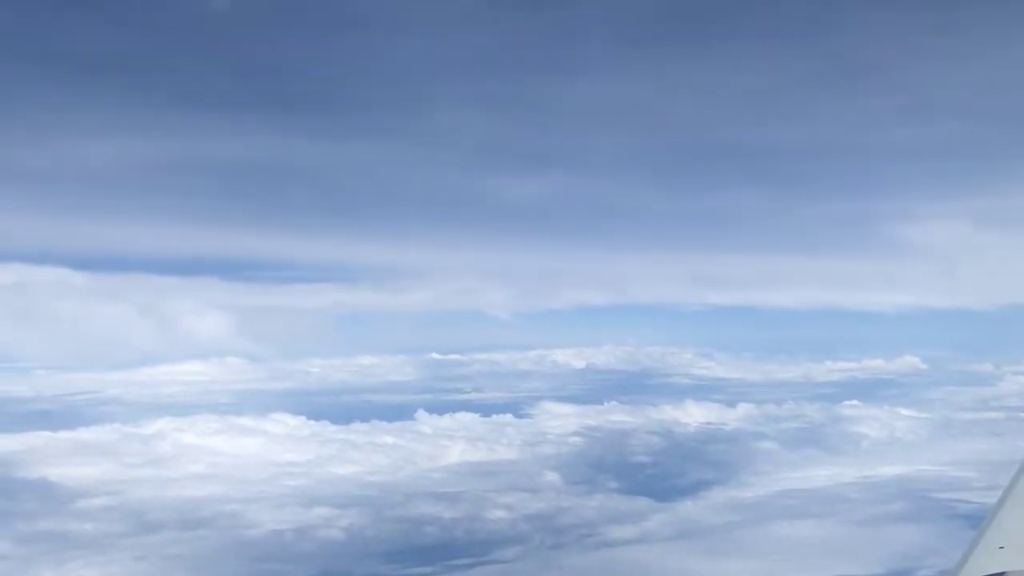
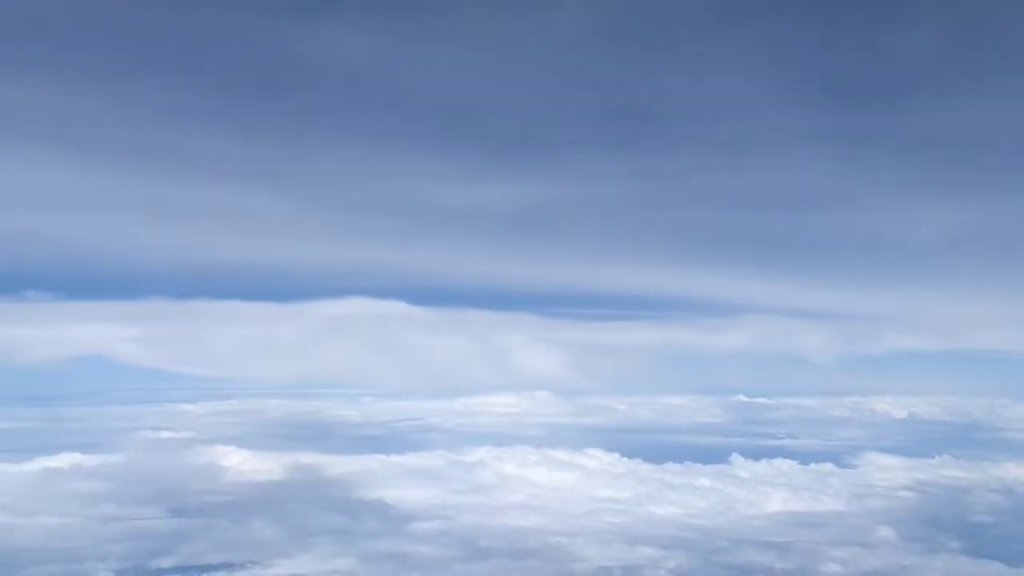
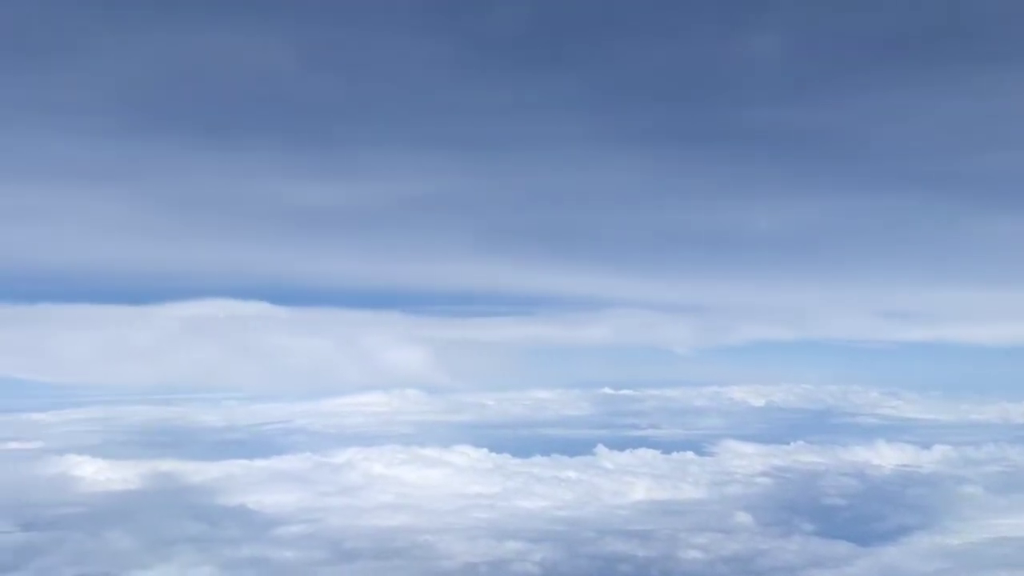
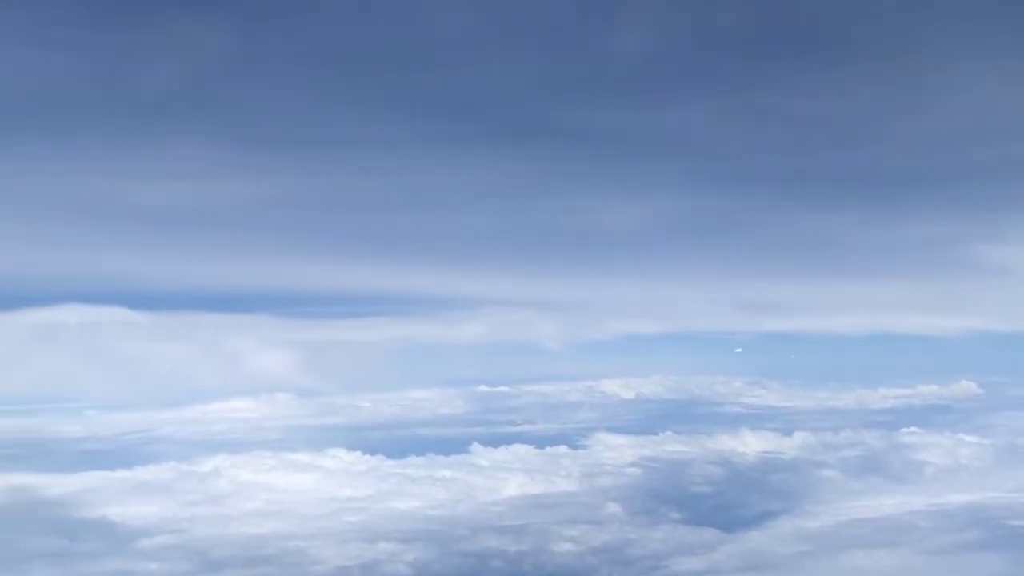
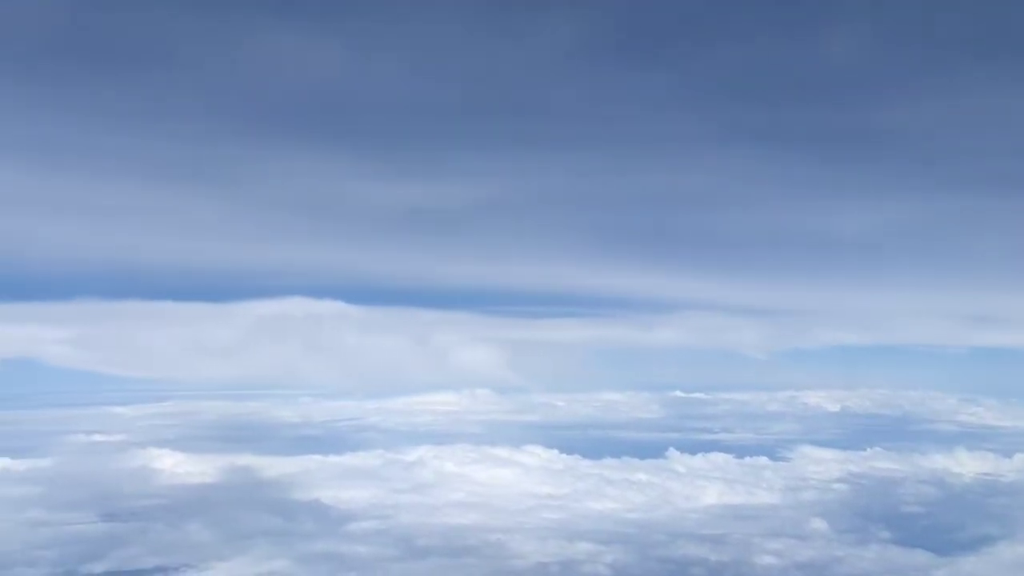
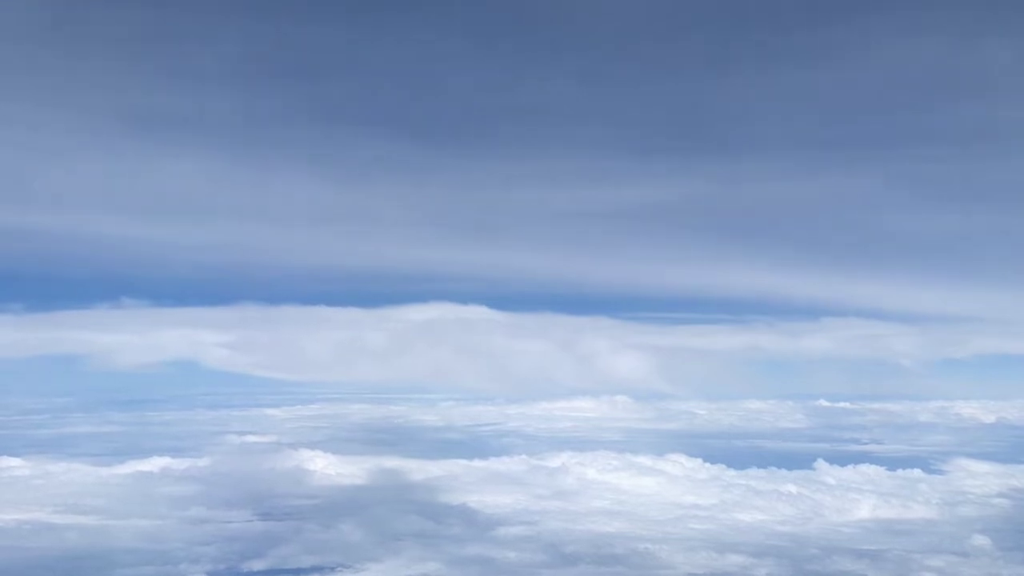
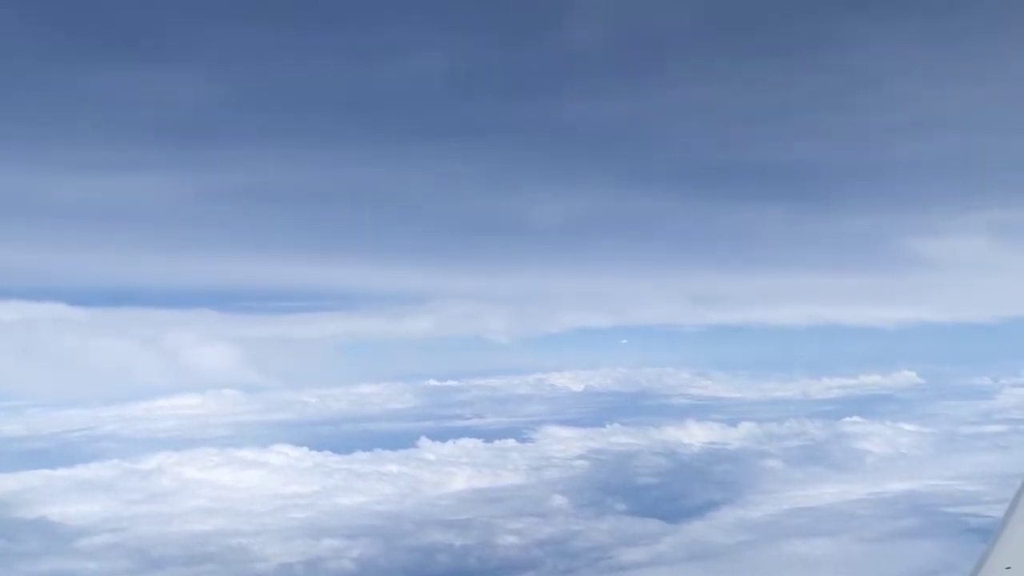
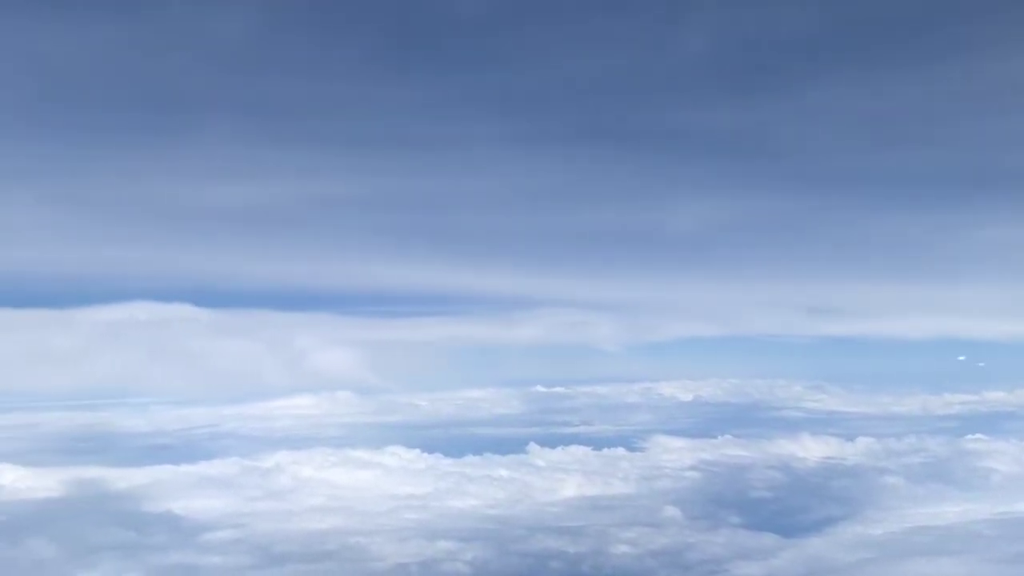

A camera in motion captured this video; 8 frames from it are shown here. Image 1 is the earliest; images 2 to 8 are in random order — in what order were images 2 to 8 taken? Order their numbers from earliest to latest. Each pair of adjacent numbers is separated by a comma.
7, 4, 8, 3, 5, 2, 6
